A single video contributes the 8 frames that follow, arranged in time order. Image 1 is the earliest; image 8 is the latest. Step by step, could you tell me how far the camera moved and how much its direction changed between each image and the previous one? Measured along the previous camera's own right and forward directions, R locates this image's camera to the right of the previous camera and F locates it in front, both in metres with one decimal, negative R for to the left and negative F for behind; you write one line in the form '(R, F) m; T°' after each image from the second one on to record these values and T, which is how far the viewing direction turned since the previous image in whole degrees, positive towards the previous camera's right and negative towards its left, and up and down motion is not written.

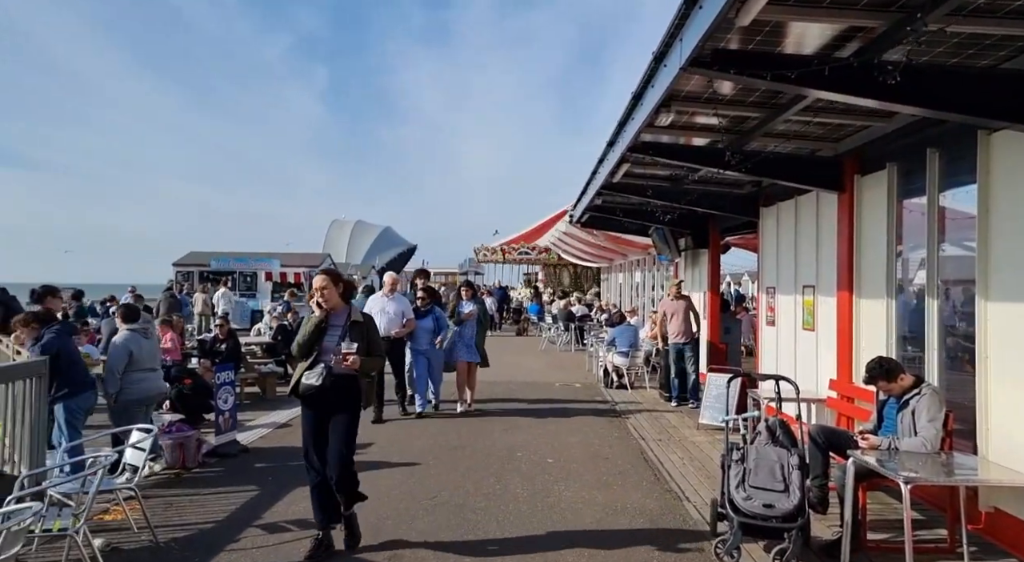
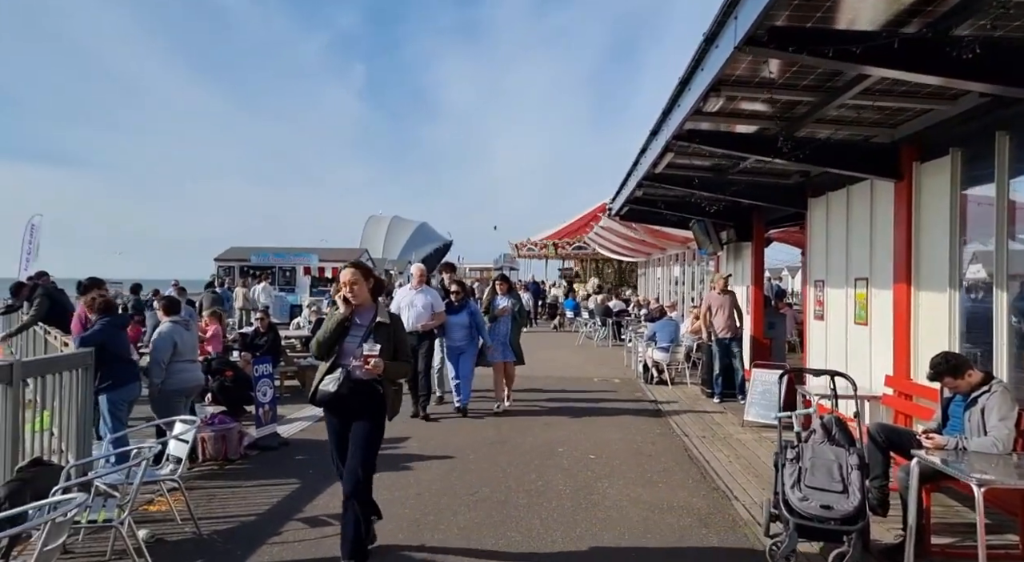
(-0.1, +0.2) m; -2°
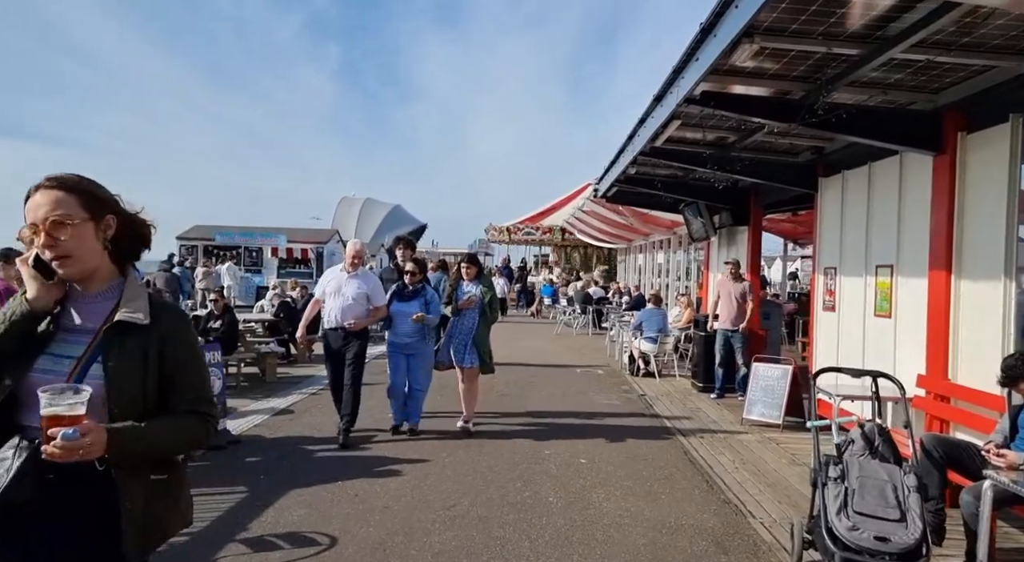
(-0.1, +0.9) m; +2°
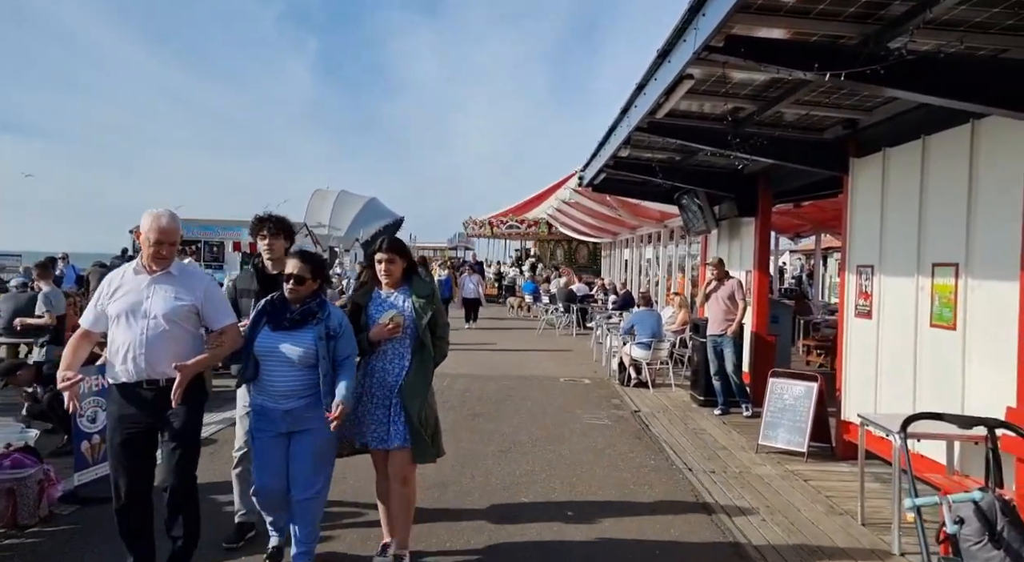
(+0.1, +1.6) m; +1°
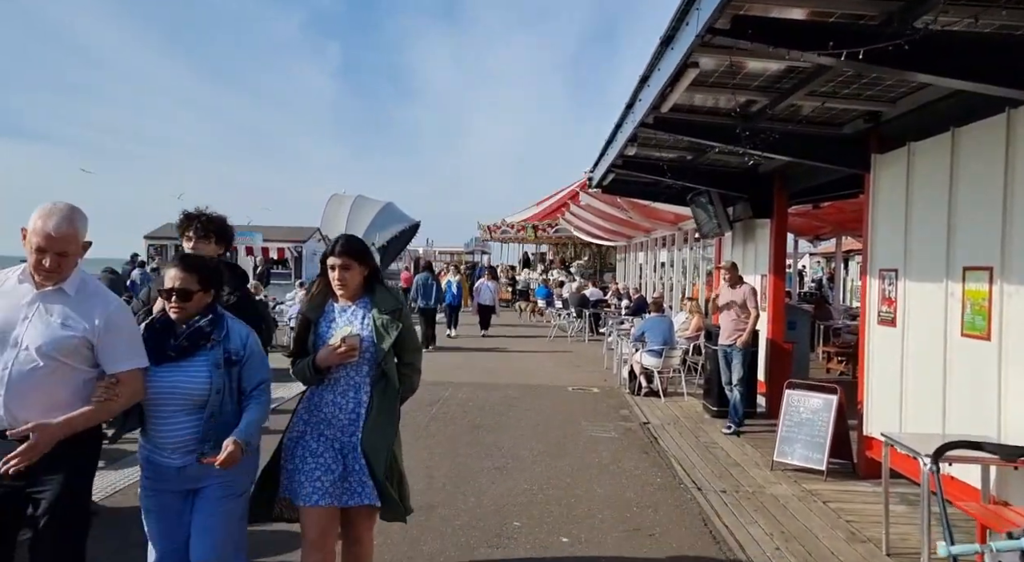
(+0.2, +0.5) m; -1°
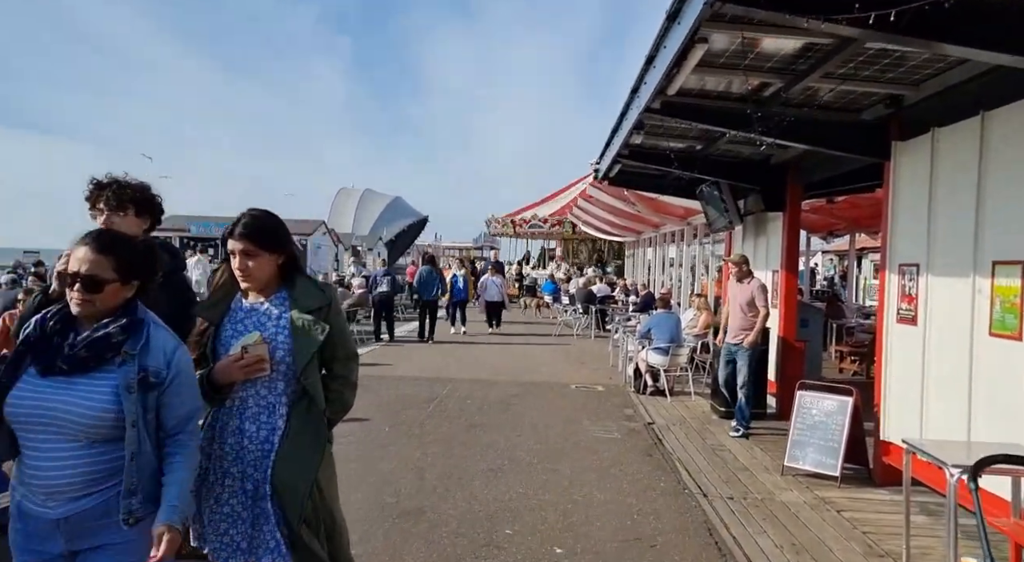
(+0.1, +0.4) m; -1°
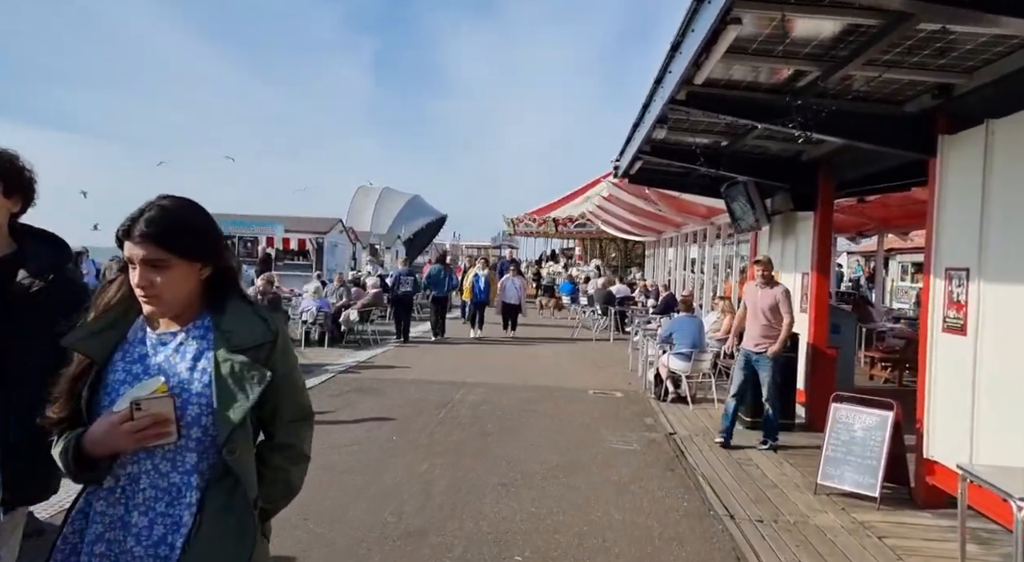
(0.0, +0.4) m; -1°
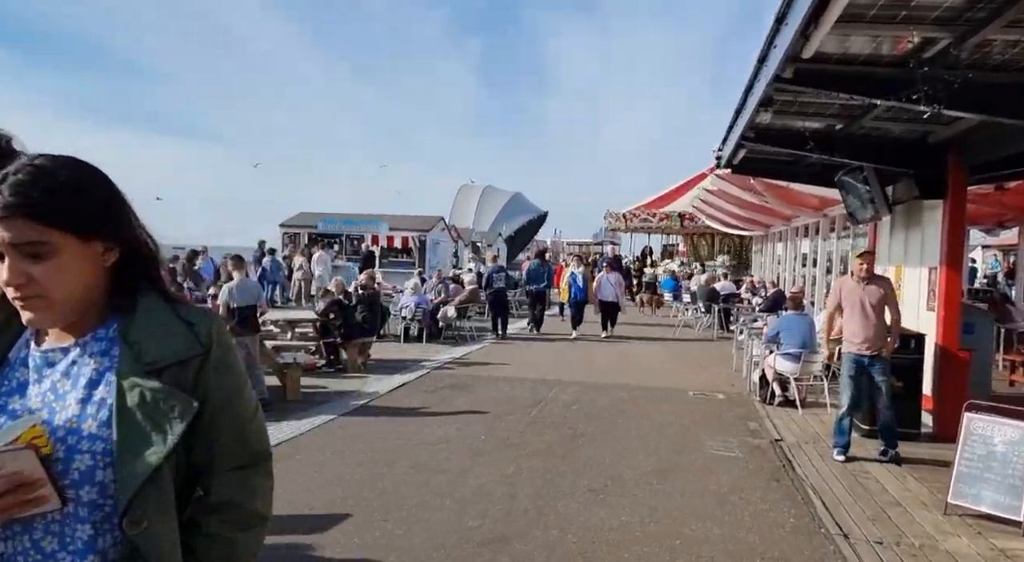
(+0.1, +0.4) m; -7°
